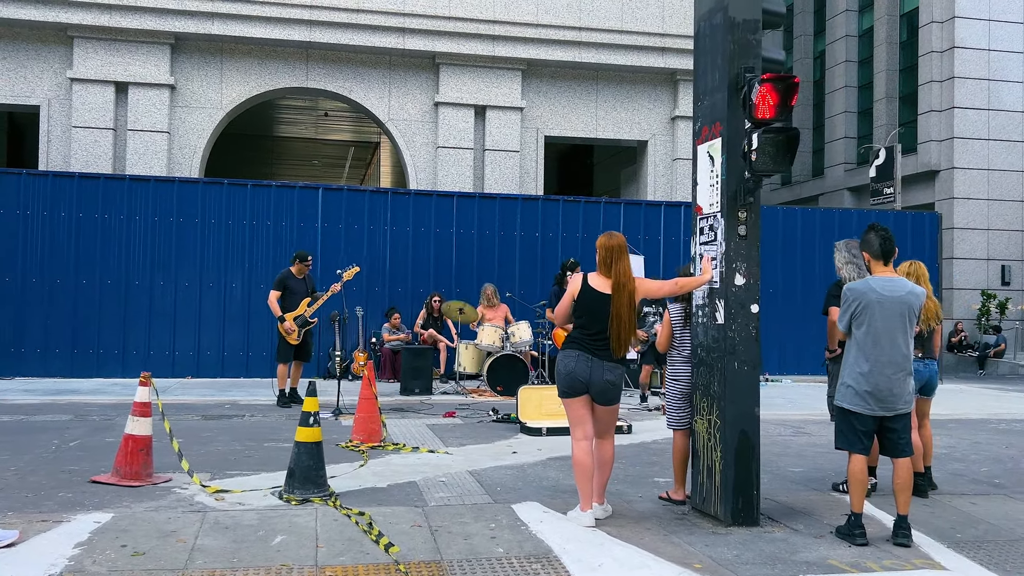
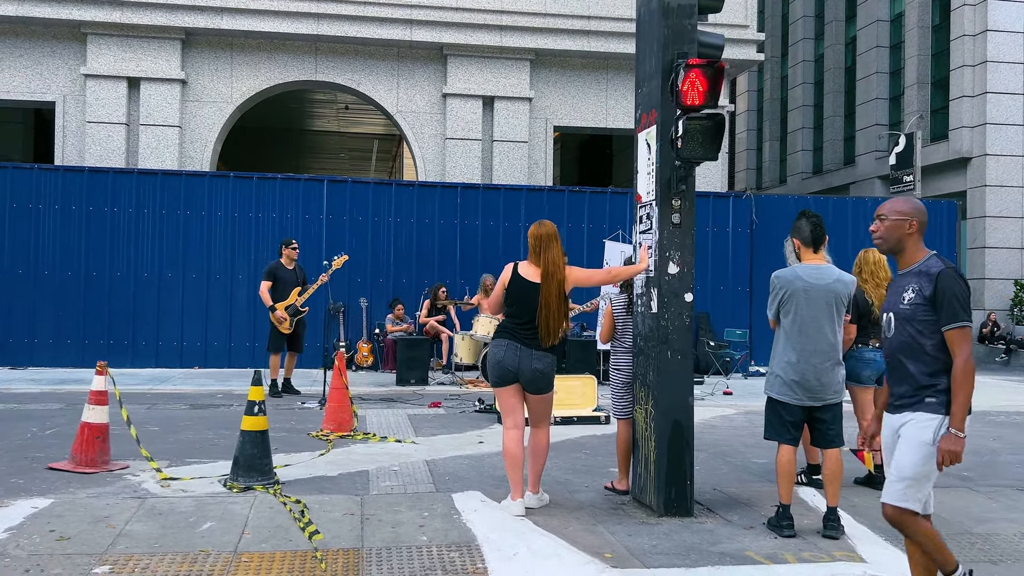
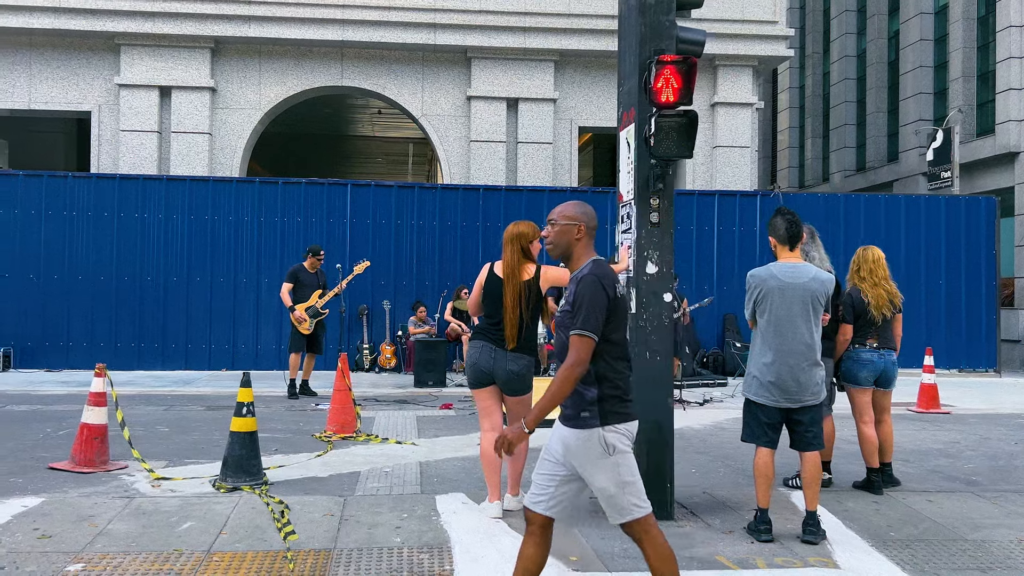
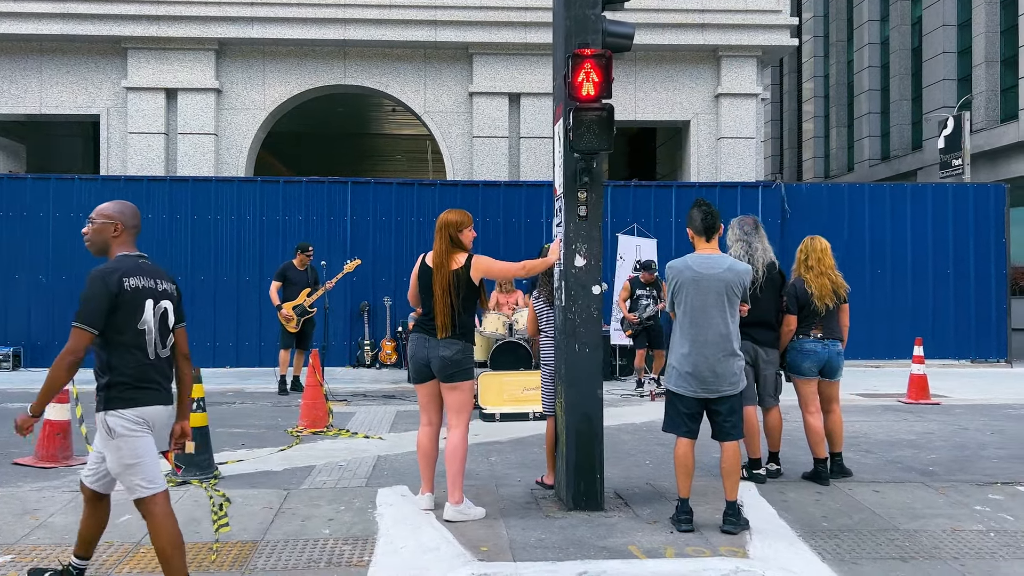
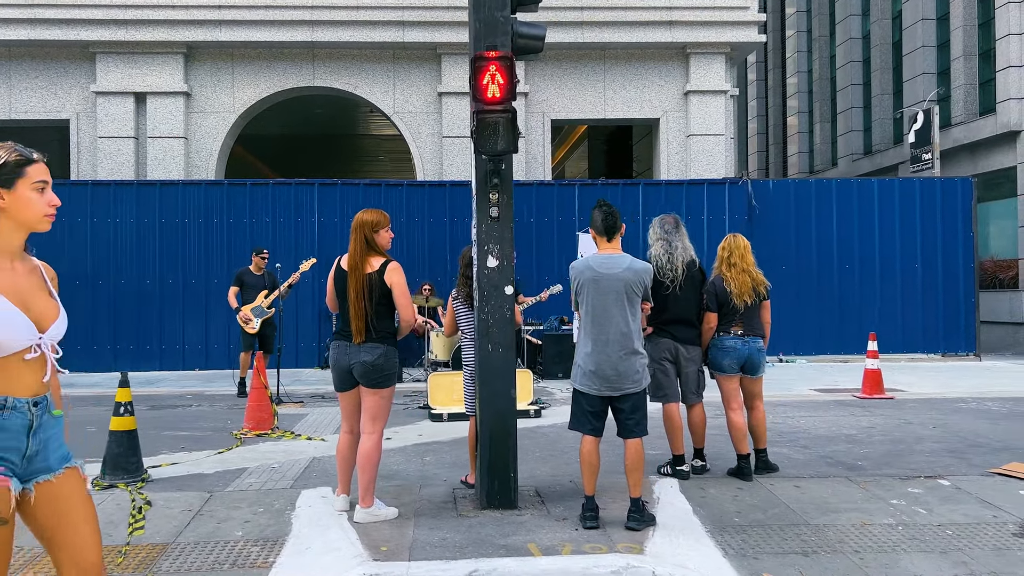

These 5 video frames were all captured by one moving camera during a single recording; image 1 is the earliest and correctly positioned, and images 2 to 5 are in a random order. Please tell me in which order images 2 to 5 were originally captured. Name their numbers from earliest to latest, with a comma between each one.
2, 3, 4, 5
